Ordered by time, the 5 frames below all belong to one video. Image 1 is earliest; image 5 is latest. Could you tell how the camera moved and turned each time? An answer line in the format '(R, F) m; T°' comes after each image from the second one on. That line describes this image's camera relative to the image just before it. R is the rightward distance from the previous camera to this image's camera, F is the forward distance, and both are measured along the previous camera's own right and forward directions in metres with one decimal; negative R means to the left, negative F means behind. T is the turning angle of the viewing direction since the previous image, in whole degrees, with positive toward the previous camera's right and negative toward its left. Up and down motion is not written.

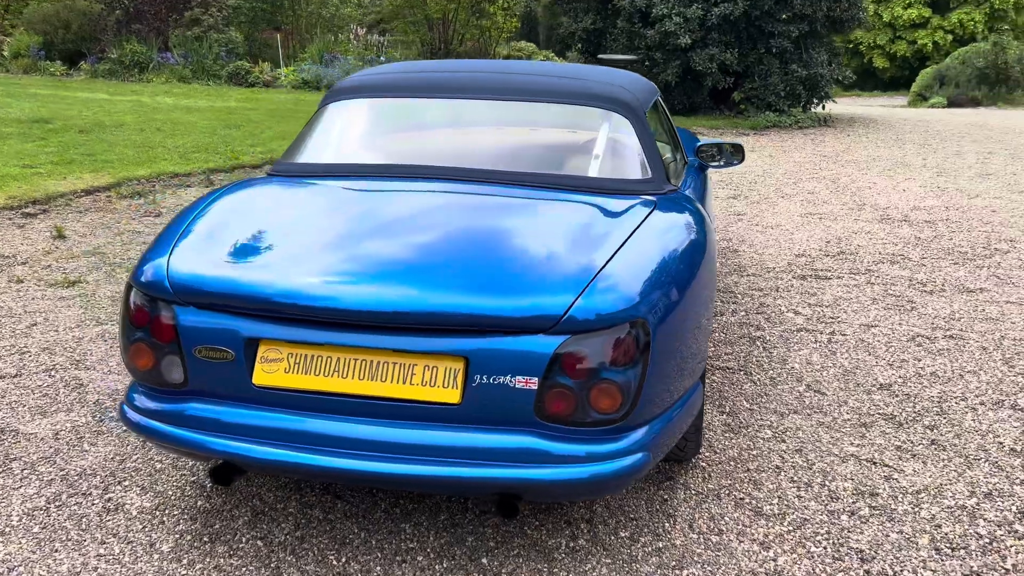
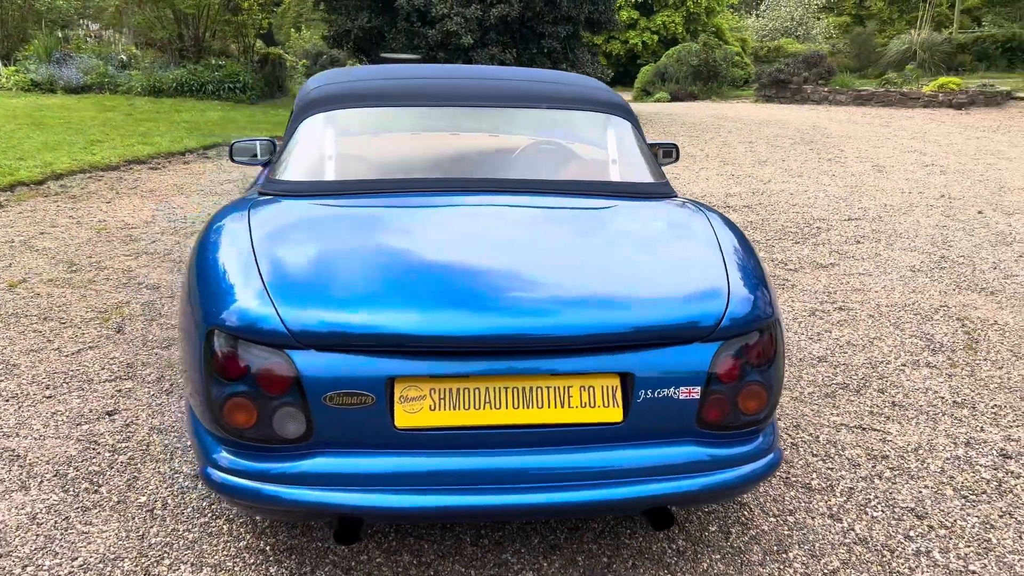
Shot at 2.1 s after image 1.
(-0.9, +0.2) m; +18°
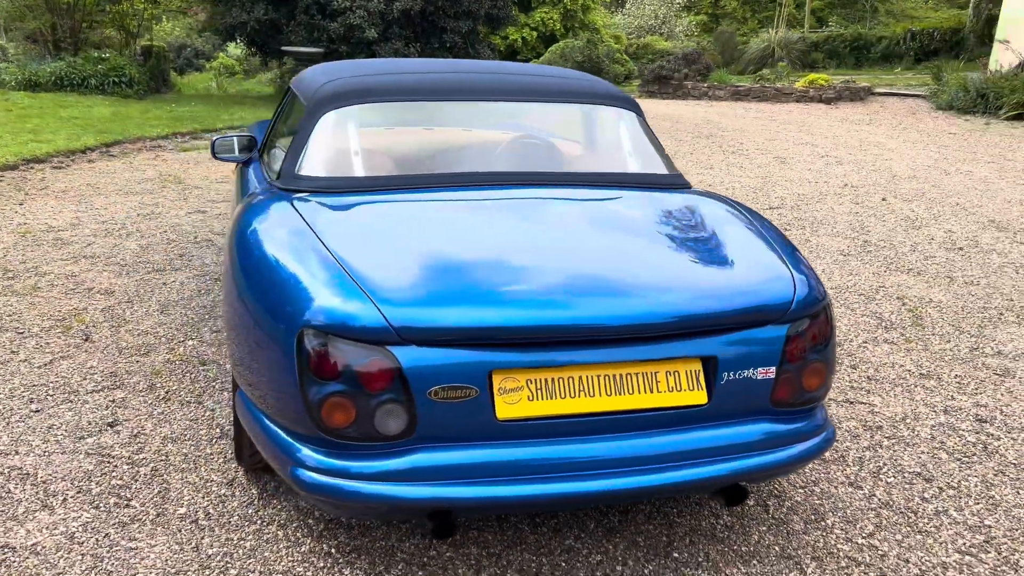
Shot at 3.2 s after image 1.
(-0.5, 0.0) m; +8°
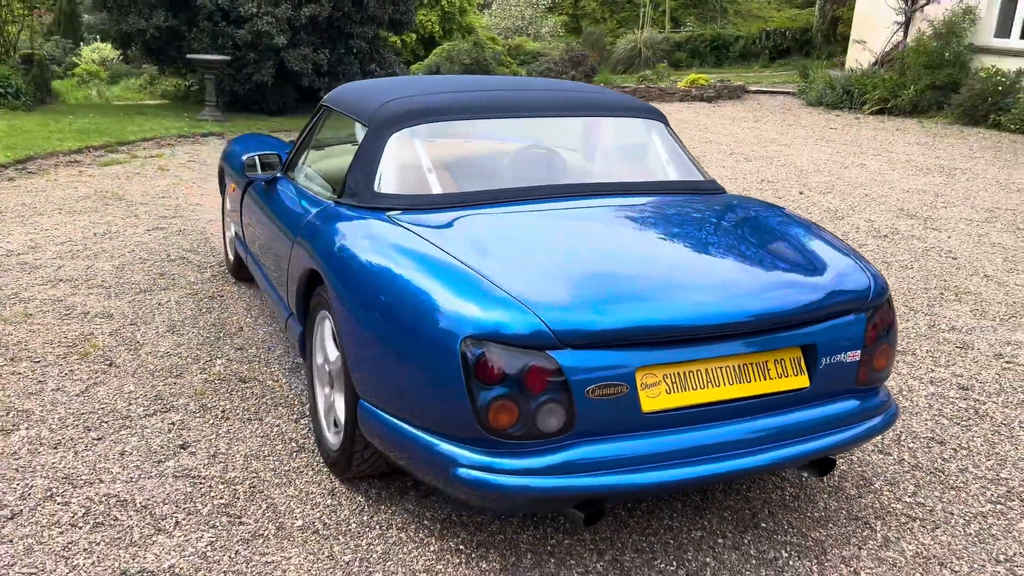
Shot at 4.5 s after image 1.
(-0.6, -0.1) m; +8°
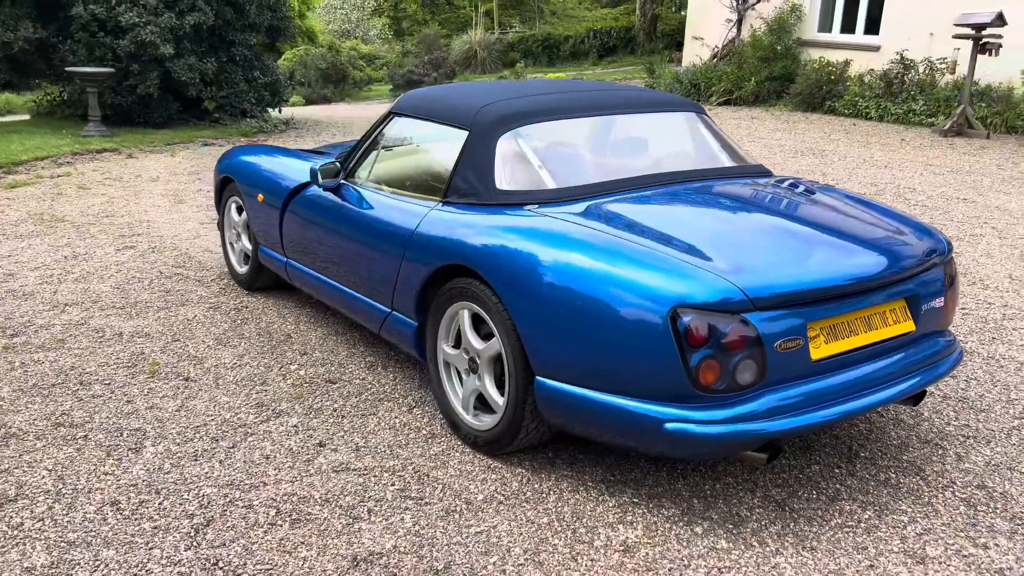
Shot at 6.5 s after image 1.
(-0.9, -0.2) m; +11°
